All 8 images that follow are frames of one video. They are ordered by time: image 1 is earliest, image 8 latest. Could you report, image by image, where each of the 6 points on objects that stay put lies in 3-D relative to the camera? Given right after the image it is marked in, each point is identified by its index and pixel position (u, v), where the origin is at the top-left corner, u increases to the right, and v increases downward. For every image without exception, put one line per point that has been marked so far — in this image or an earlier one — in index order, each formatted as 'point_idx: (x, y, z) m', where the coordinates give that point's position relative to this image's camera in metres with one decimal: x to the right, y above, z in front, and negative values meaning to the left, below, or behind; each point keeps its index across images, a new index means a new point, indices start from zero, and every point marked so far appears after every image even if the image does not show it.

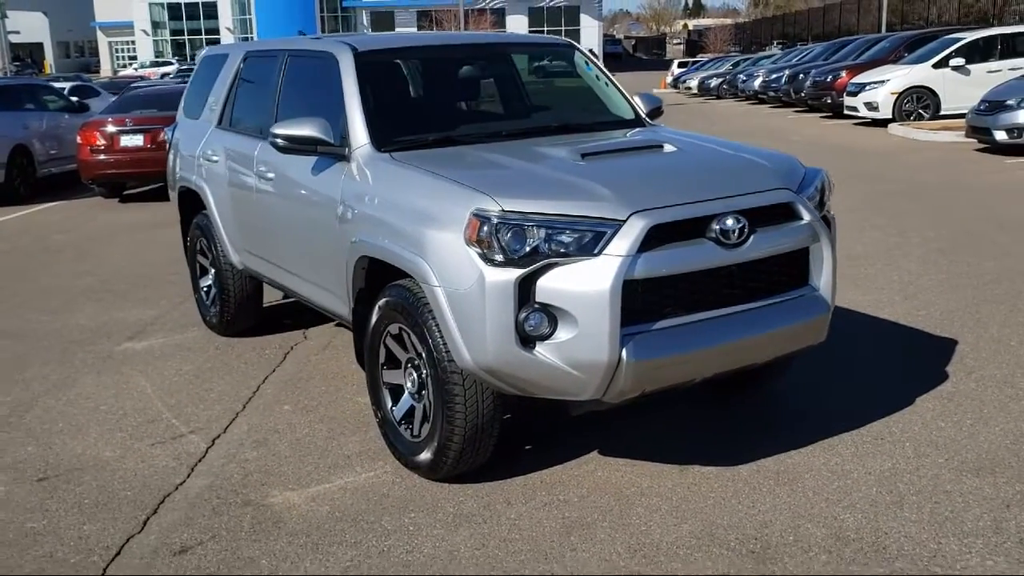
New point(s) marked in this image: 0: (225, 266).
0: (-1.9, +0.1, +6.5) m
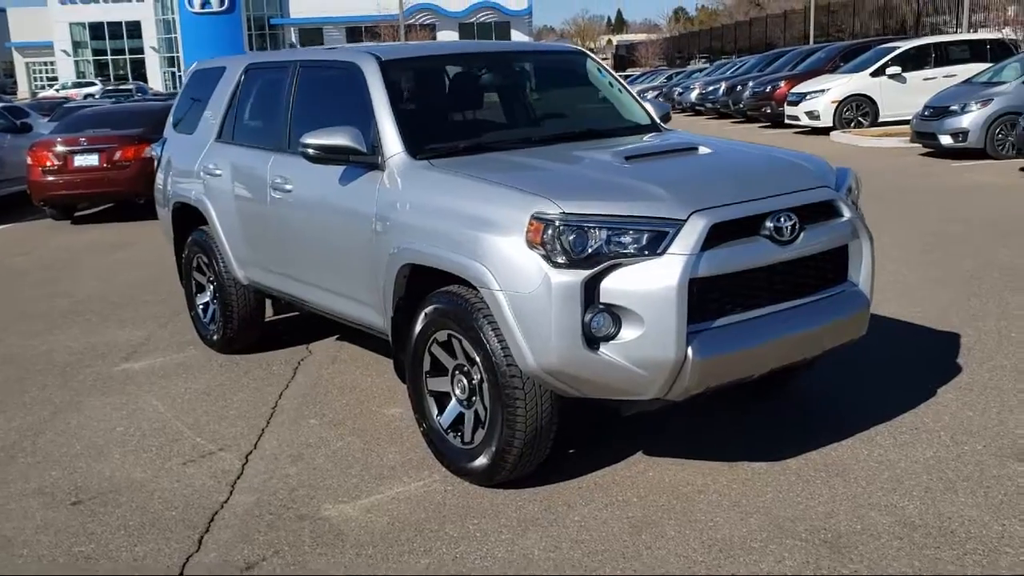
0: (-1.9, 0.0, +6.4) m
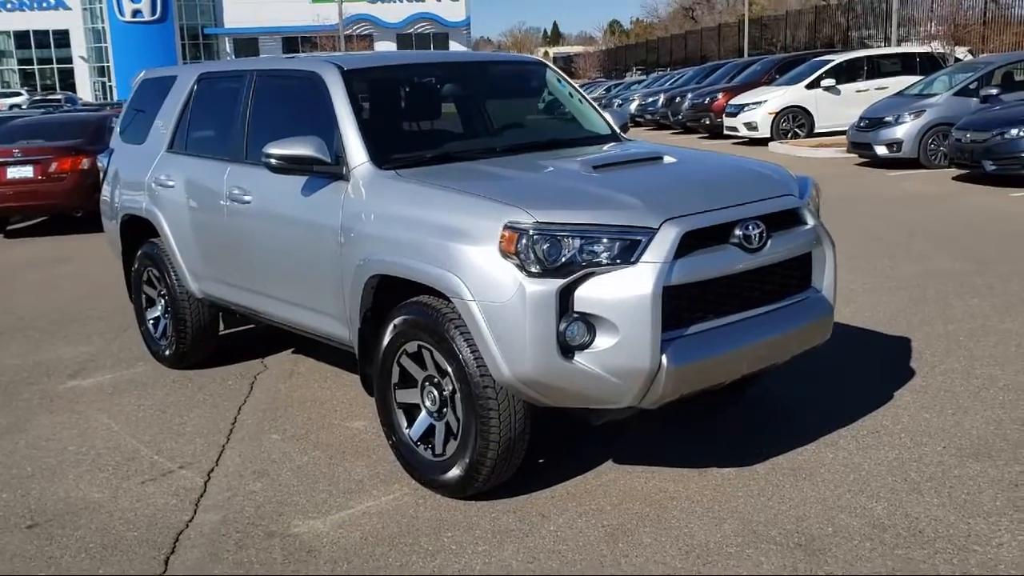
0: (-2.1, 0.0, +6.3) m
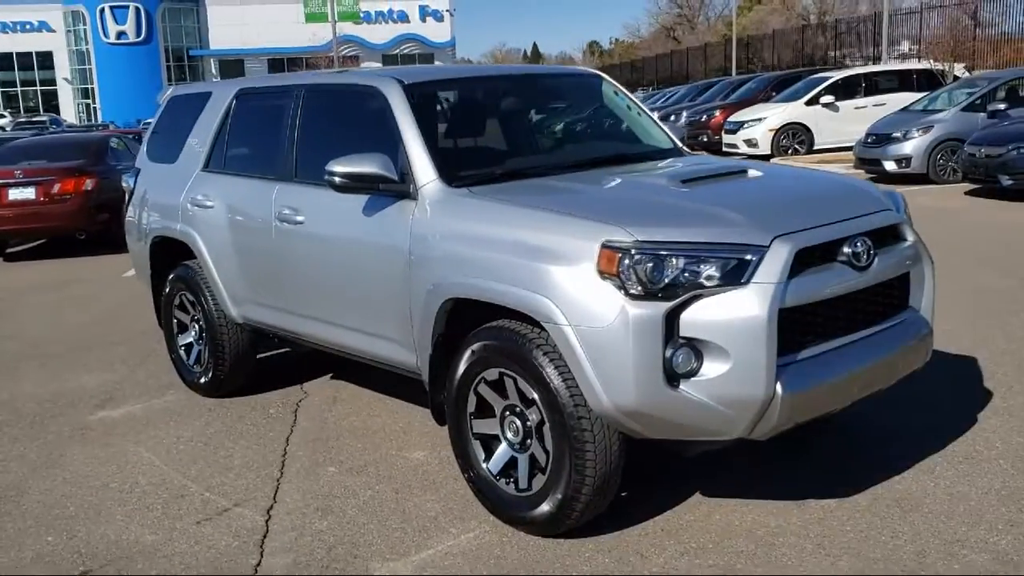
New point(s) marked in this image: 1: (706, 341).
0: (-1.8, -0.2, +6.0) m
1: (+0.7, -0.2, +3.5) m
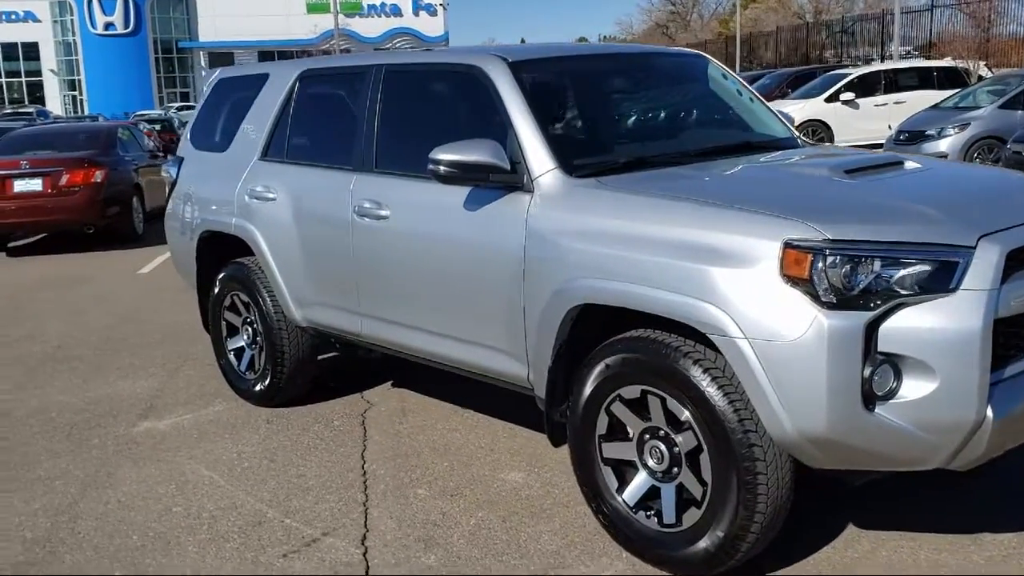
0: (-1.3, -0.2, +5.5) m
1: (+1.2, -0.2, +3.0) m
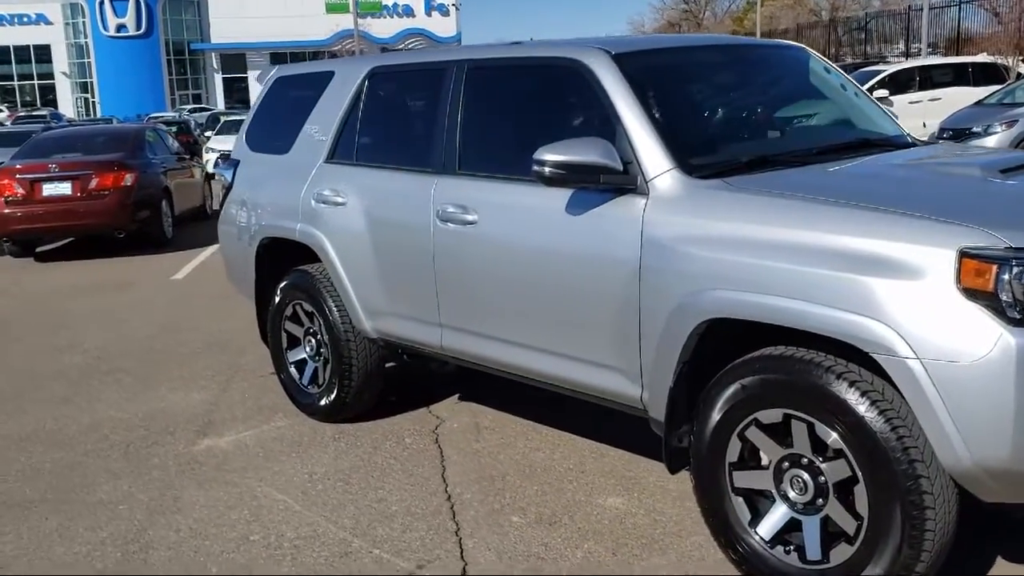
0: (-0.9, -0.3, +5.2) m
1: (+1.7, -0.3, +2.7) m
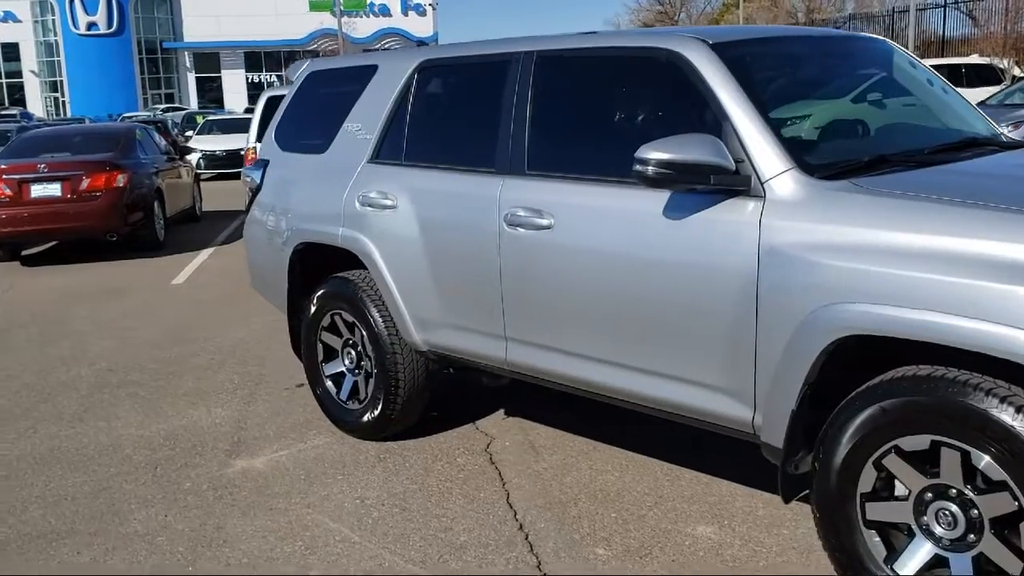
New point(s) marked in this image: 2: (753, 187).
0: (-0.6, -0.3, +4.8) m
1: (+2.0, -0.3, +2.4) m
2: (+0.8, +0.3, +3.3) m
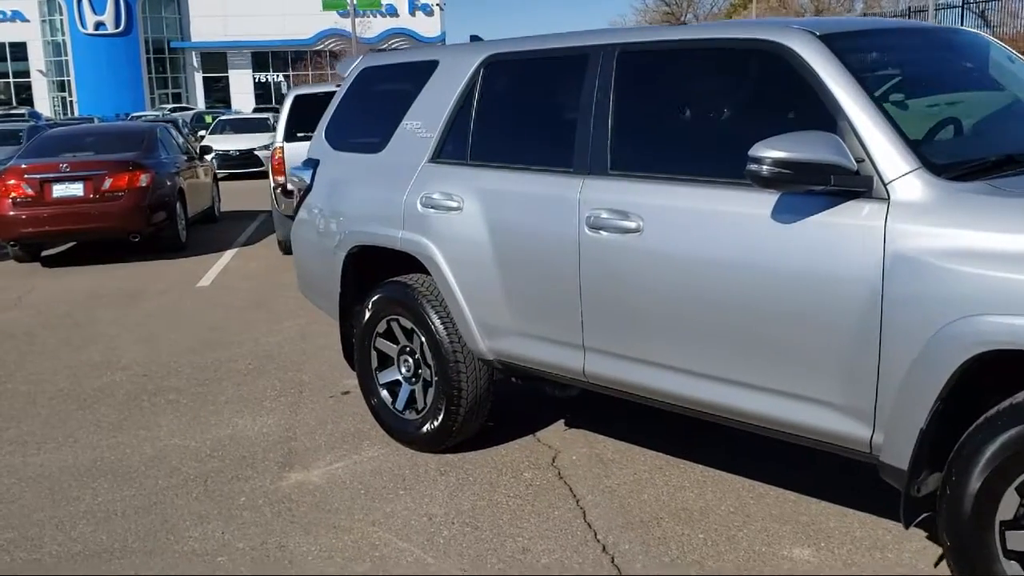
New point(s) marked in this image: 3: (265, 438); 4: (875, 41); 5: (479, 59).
0: (-0.3, -0.3, +4.6) m
1: (+2.3, -0.3, +2.2) m
2: (+1.1, +0.3, +3.1) m
3: (-1.4, -0.8, +5.3) m
4: (+1.3, +0.9, +3.7) m
5: (-0.2, +1.1, +4.6) m
